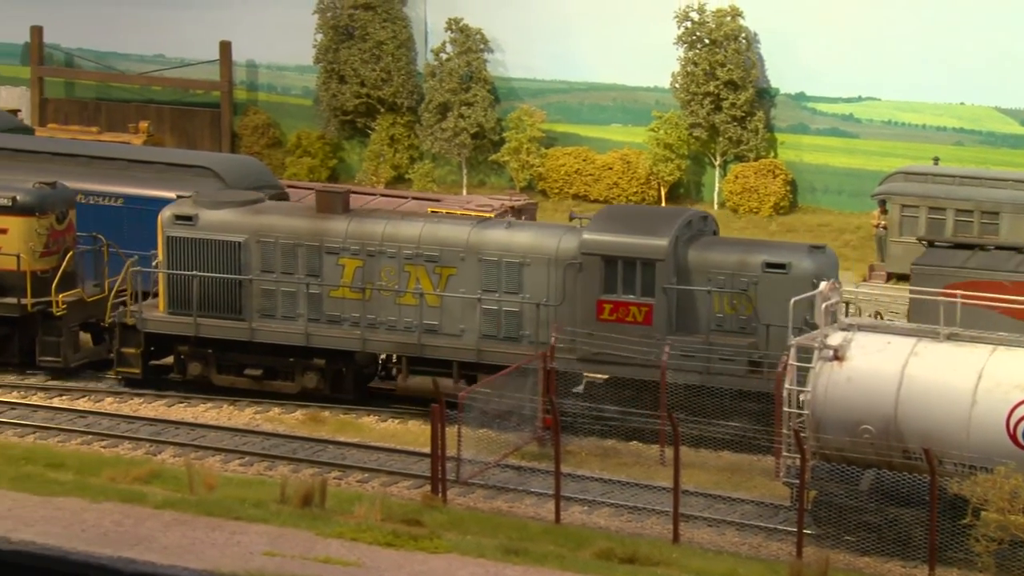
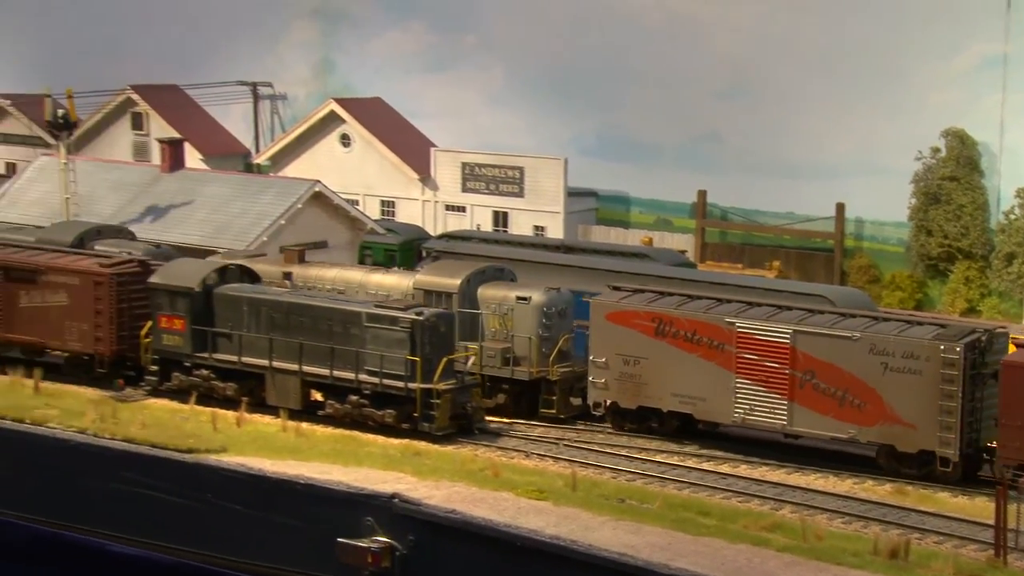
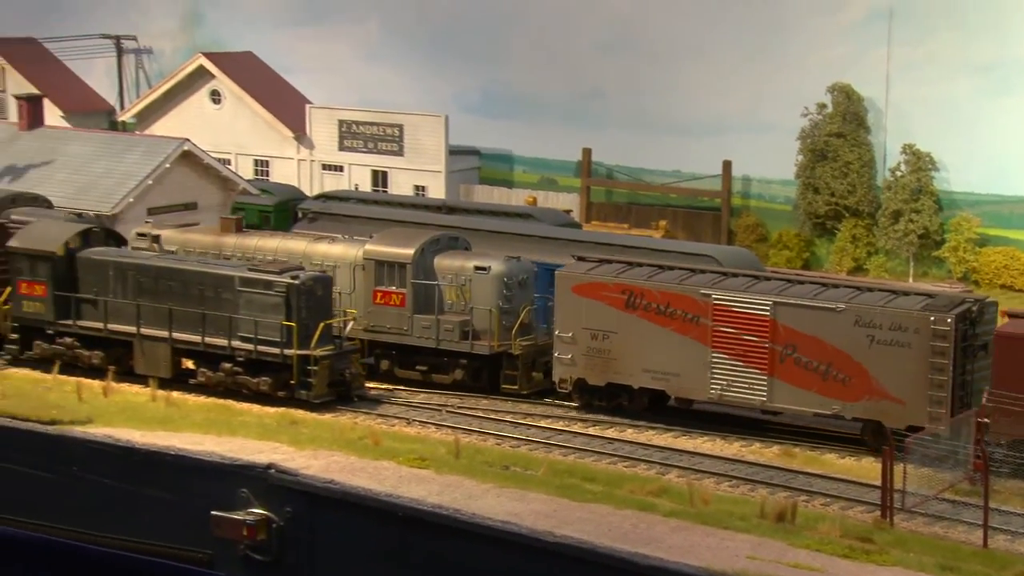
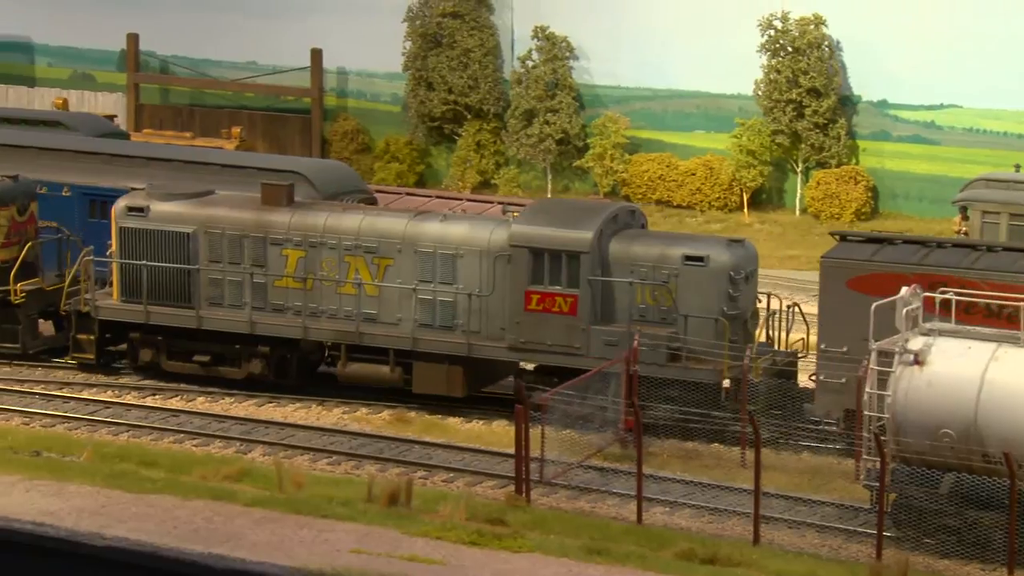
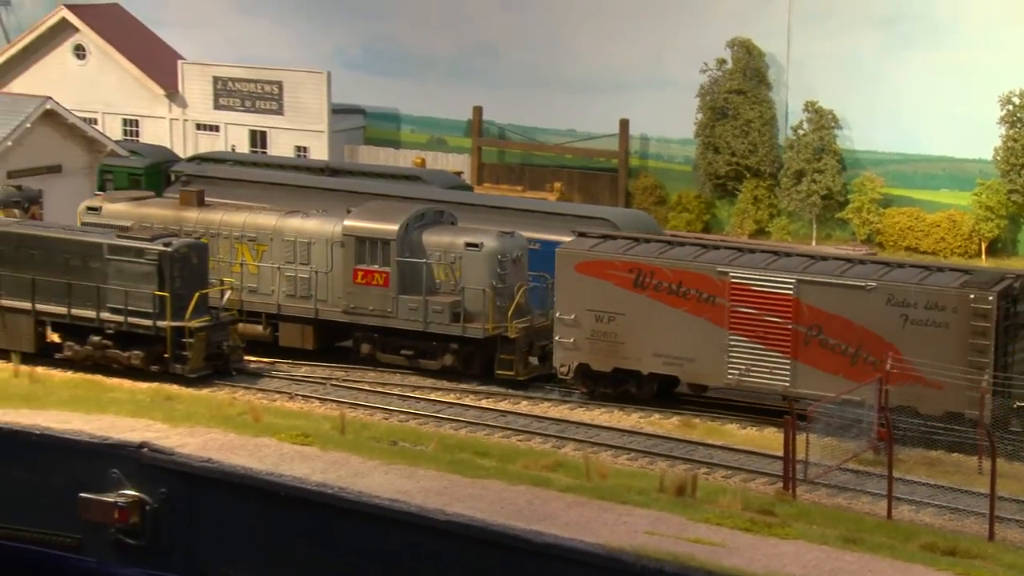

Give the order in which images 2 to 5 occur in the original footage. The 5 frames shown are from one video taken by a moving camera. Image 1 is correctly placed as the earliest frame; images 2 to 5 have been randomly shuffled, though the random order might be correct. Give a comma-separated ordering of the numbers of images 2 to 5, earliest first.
4, 5, 3, 2
